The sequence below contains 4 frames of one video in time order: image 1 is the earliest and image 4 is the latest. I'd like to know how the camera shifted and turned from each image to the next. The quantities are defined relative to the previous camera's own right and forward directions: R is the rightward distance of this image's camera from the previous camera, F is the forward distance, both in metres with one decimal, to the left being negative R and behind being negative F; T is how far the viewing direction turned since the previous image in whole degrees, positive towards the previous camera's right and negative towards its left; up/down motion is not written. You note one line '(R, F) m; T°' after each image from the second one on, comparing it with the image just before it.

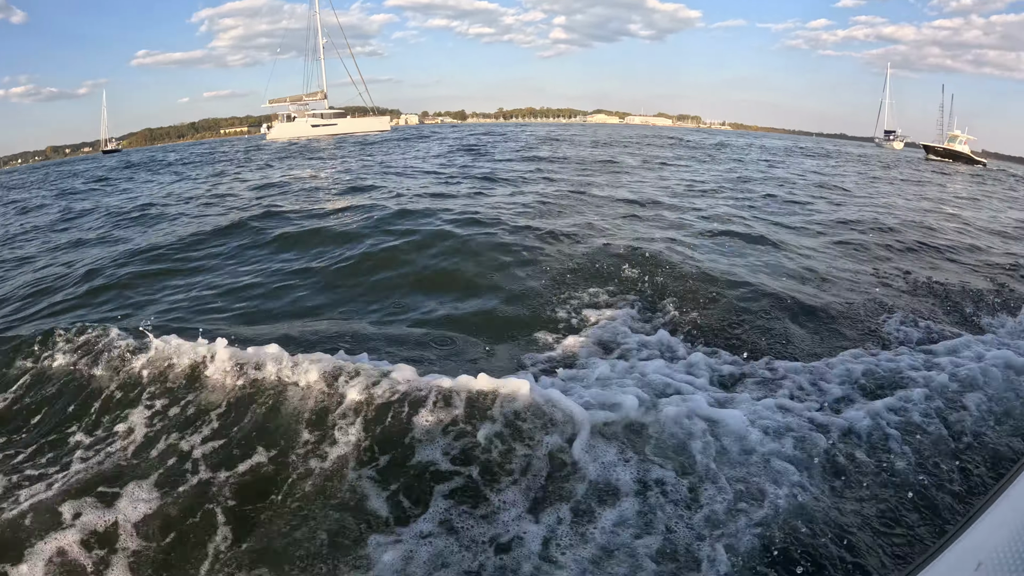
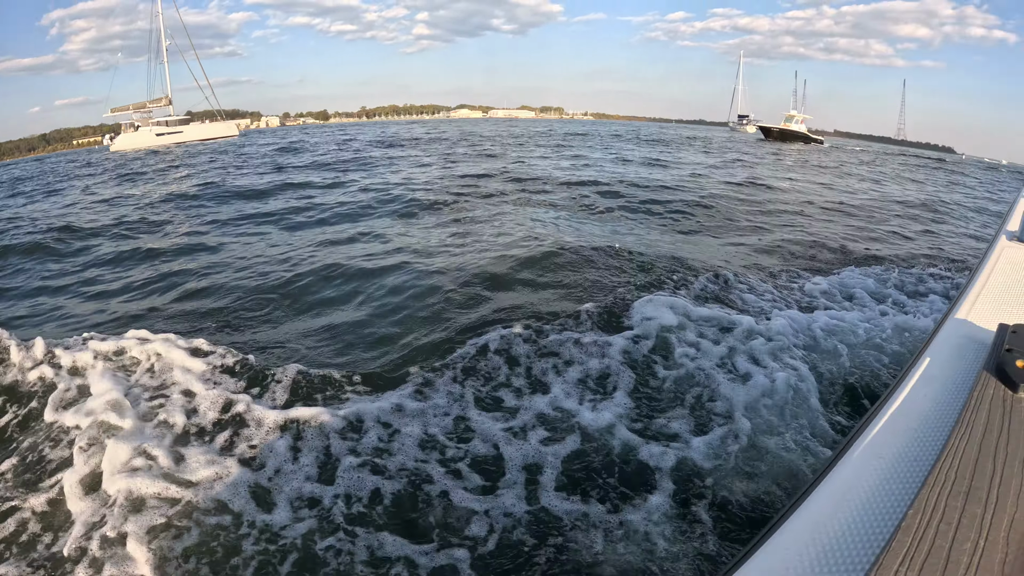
(+1.5, -0.1) m; +5°
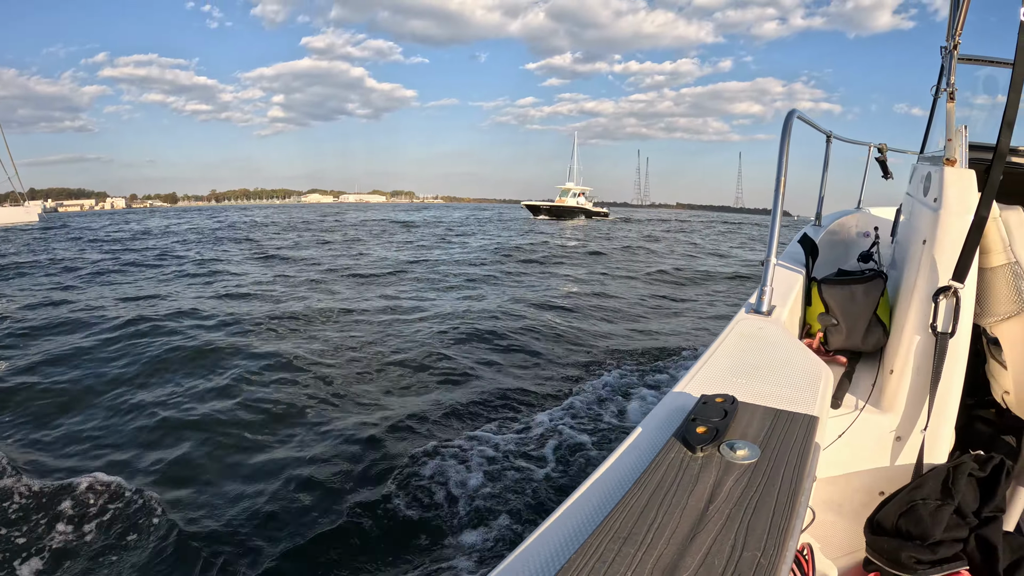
(+1.3, -0.7) m; +8°
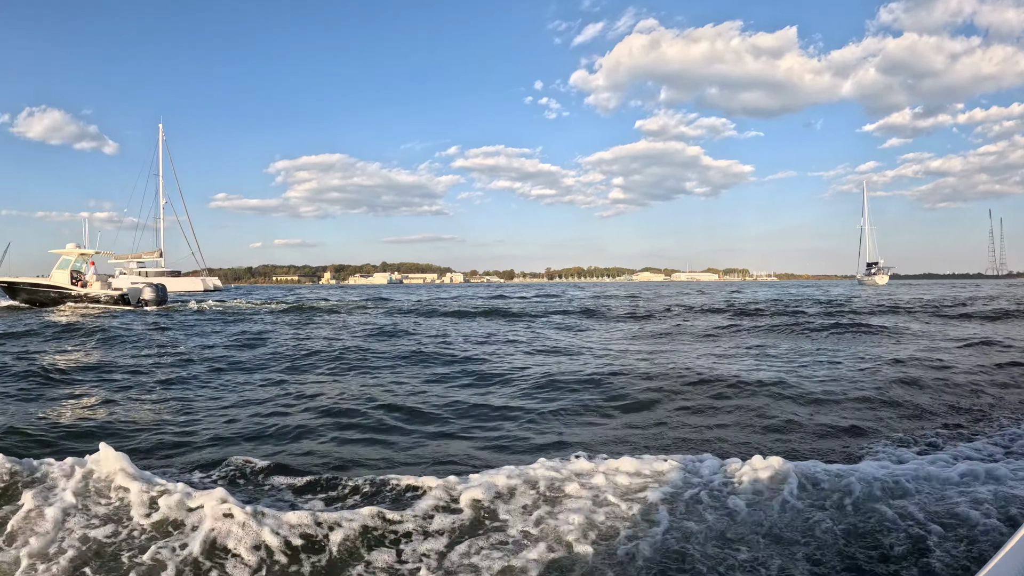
(-3.4, -0.3) m; -18°
